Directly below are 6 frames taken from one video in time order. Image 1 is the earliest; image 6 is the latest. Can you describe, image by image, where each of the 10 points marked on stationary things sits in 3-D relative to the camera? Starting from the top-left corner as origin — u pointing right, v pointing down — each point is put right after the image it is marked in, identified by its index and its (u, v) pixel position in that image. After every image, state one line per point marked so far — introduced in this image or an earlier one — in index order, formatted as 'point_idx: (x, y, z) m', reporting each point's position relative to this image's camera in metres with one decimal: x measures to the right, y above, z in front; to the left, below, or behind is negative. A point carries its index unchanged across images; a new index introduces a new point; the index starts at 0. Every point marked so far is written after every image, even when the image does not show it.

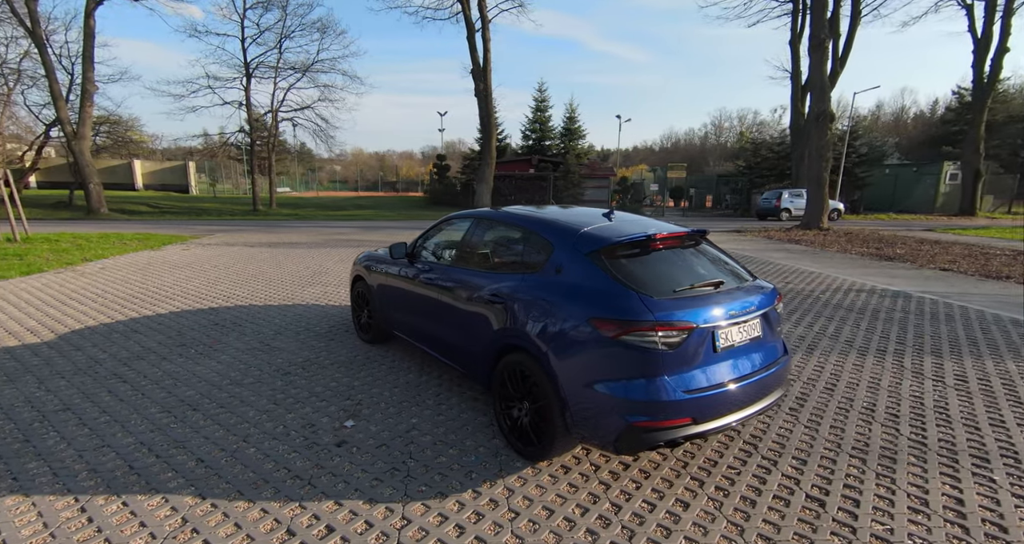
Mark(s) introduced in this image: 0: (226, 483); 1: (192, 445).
0: (-1.7, -1.2, +2.7) m
1: (-2.1, -1.1, +3.1) m
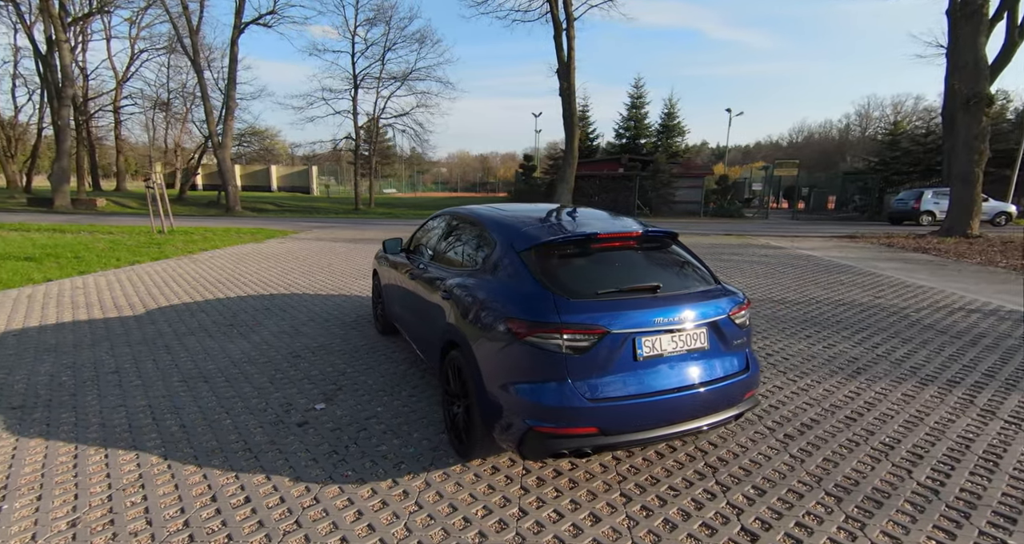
0: (-2.1, -1.2, +3.1) m
1: (-2.5, -1.1, +3.6) m
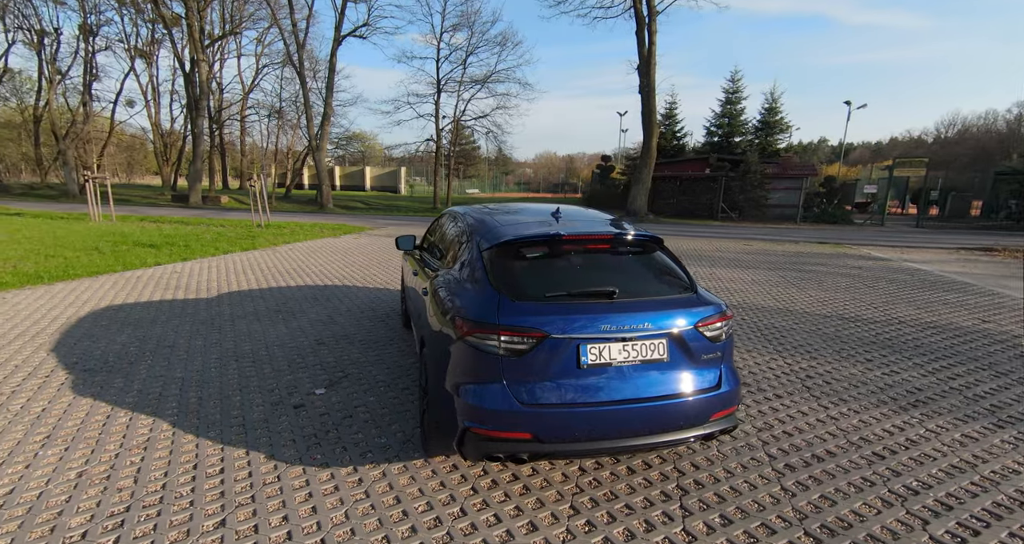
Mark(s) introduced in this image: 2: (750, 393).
0: (-2.3, -1.1, +3.4) m
1: (-2.6, -1.0, +4.0) m
2: (+2.1, -1.0, +4.1) m
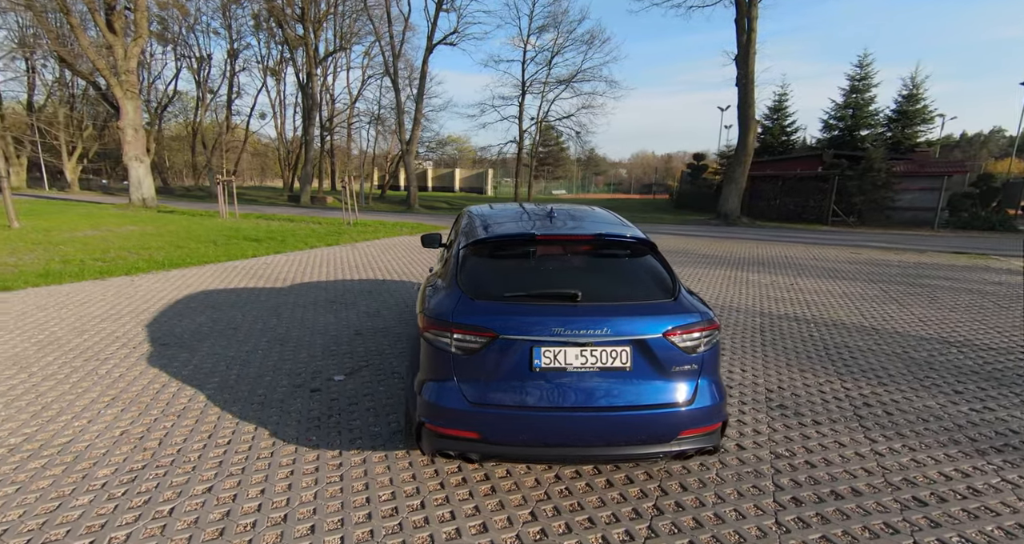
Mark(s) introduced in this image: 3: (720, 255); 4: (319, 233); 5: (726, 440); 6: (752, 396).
0: (-2.3, -1.0, +3.8) m
1: (-2.5, -0.9, +4.4) m
2: (+2.1, -1.1, +3.6) m
3: (+5.7, +0.4, +12.7) m
4: (-6.0, +1.2, +14.6) m
5: (+1.5, -1.2, +3.3) m
6: (+2.0, -1.0, +4.0) m
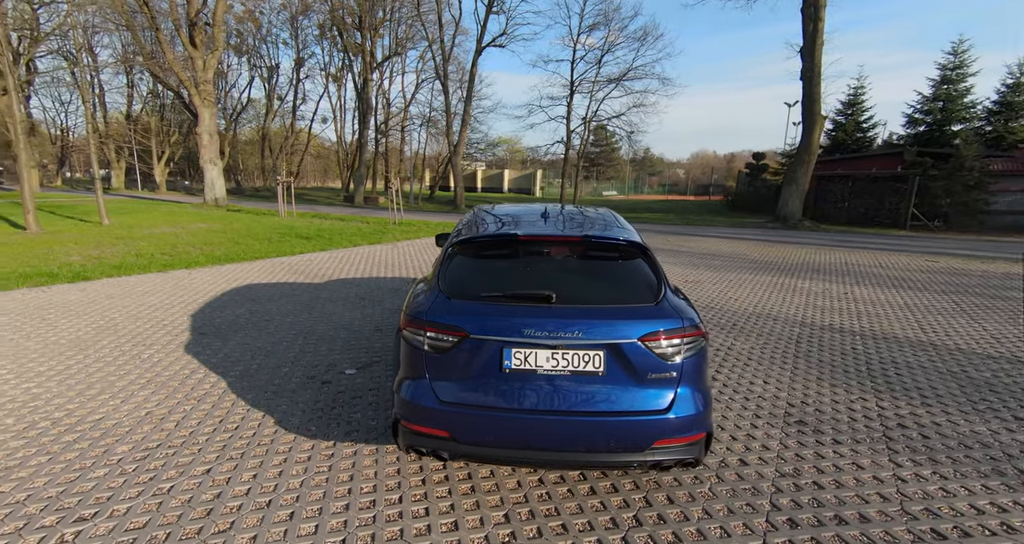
0: (-2.3, -1.0, +4.1) m
1: (-2.4, -0.8, +4.7) m
2: (+2.0, -1.1, +3.4) m
3: (+6.7, +0.3, +12.0) m
4: (-4.7, +1.3, +15.2) m
5: (+1.4, -1.2, +3.1) m
6: (+2.0, -1.1, +3.7) m
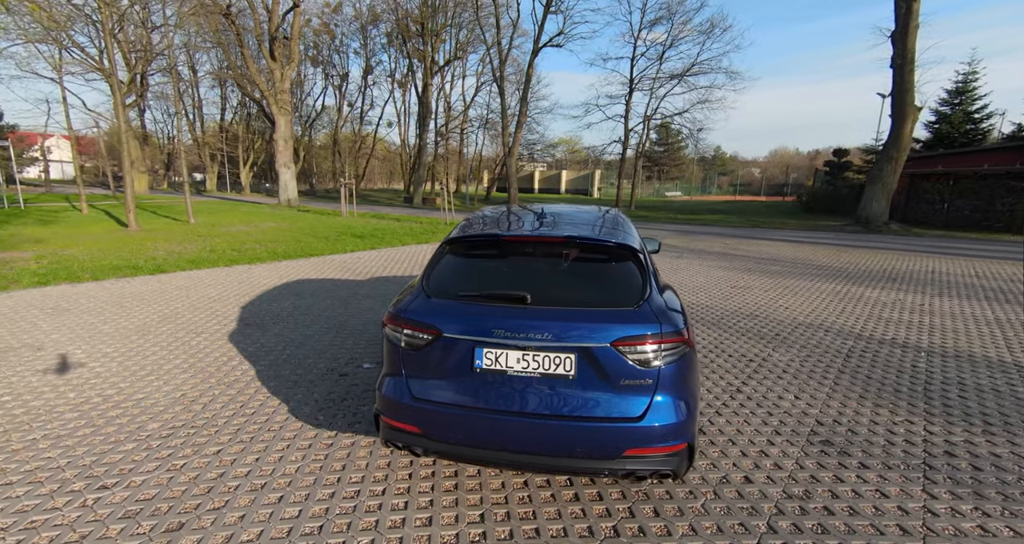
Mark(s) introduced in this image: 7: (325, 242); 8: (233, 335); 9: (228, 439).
0: (-2.2, -0.9, +4.3) m
1: (-2.2, -0.8, +5.0) m
2: (+2.0, -1.2, +3.1) m
3: (+7.8, +0.1, +11.0) m
4: (-3.0, +1.4, +15.6) m
5: (+1.3, -1.2, +2.9) m
6: (+2.0, -1.1, +3.4) m
7: (-5.1, +0.8, +12.7) m
8: (-3.2, -0.7, +5.3) m
9: (-2.0, -1.2, +3.2) m
